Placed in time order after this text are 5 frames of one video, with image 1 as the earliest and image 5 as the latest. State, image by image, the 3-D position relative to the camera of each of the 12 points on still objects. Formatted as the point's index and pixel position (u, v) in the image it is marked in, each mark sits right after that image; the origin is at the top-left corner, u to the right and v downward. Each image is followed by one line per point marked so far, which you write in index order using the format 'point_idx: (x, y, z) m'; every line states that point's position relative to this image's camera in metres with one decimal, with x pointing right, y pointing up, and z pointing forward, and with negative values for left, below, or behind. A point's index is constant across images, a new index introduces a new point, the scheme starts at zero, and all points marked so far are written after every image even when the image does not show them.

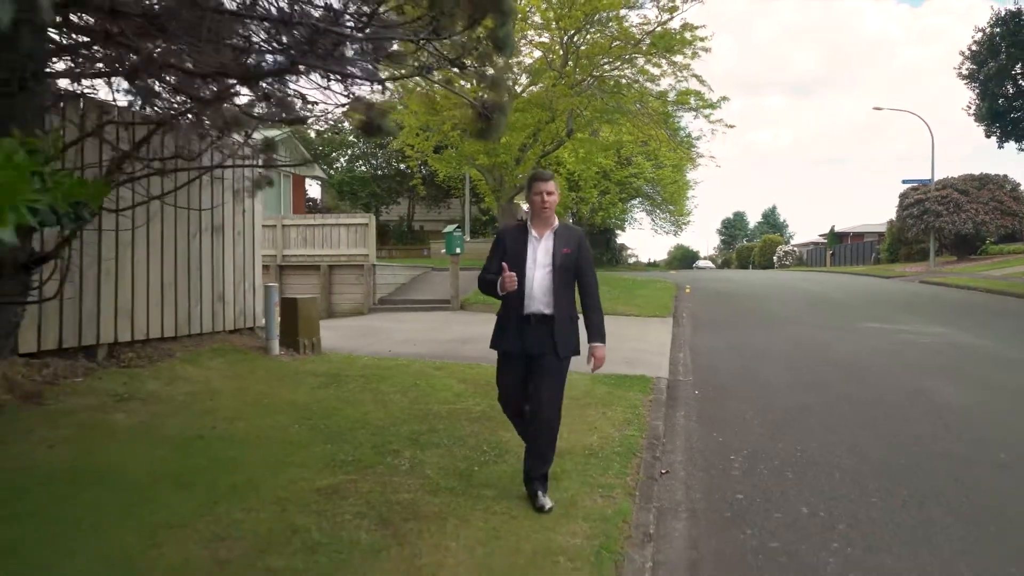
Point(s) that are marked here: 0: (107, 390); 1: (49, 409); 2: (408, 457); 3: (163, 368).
0: (-3.5, -0.9, +6.6) m
1: (-3.6, -0.9, +5.9) m
2: (-0.8, -1.3, +5.7) m
3: (-3.4, -0.8, +7.4) m
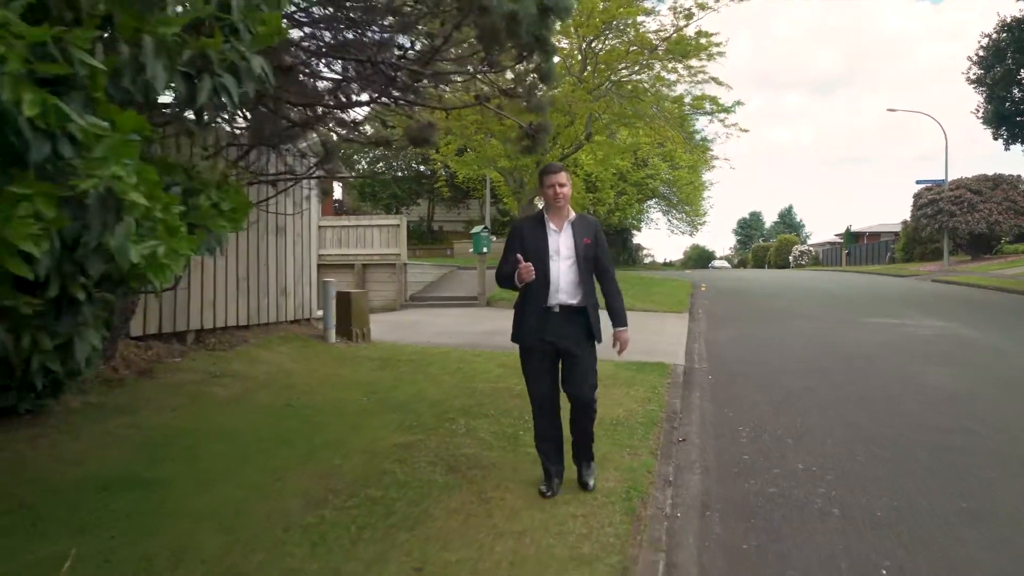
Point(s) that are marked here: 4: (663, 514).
0: (-3.1, -0.8, +7.7) m
1: (-3.2, -0.9, +7.0) m
2: (-0.4, -1.2, +6.8) m
3: (-3.0, -0.7, +8.5) m
4: (+1.0, -1.5, +5.0) m
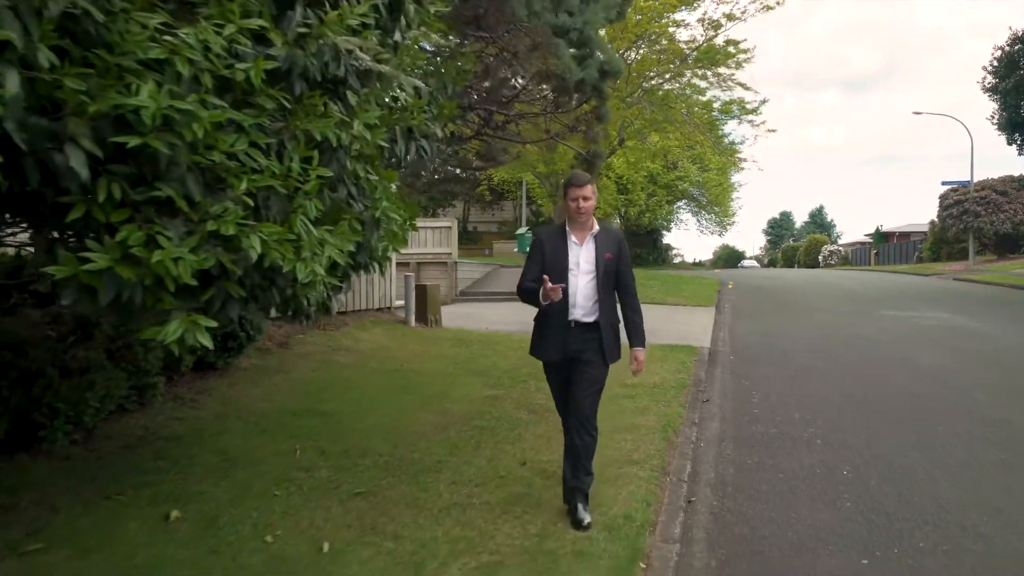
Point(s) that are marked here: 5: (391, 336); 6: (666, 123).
0: (-2.4, -0.7, +9.7) m
1: (-2.6, -0.7, +9.0) m
2: (+0.2, -1.1, +8.7) m
3: (-2.3, -0.6, +10.5) m
4: (+1.6, -1.4, +6.8) m
5: (-1.7, -0.7, +10.7) m
6: (+3.7, +4.2, +18.7) m
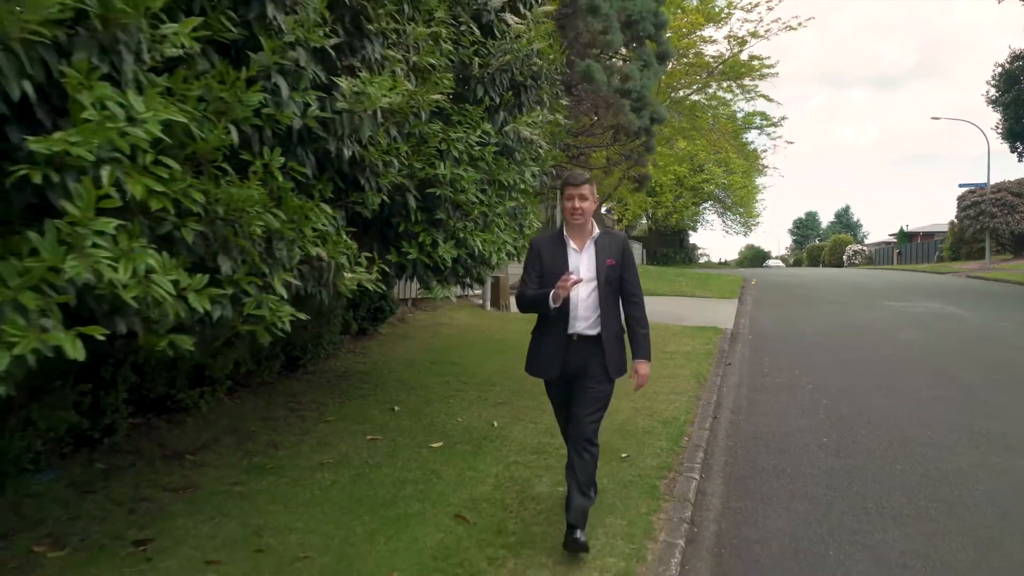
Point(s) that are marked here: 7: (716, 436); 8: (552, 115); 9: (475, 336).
0: (-1.4, -0.5, +12.4) m
1: (-1.6, -0.6, +11.8) m
2: (+1.2, -0.9, +11.3) m
3: (-1.2, -0.4, +13.3) m
4: (+2.5, -1.2, +9.5) m
5: (-0.6, -0.5, +13.4) m
6: (+5.0, +4.4, +21.2) m
7: (+1.9, -1.4, +7.3) m
8: (+0.4, +1.6, +7.0) m
9: (-0.6, -0.7, +11.7) m
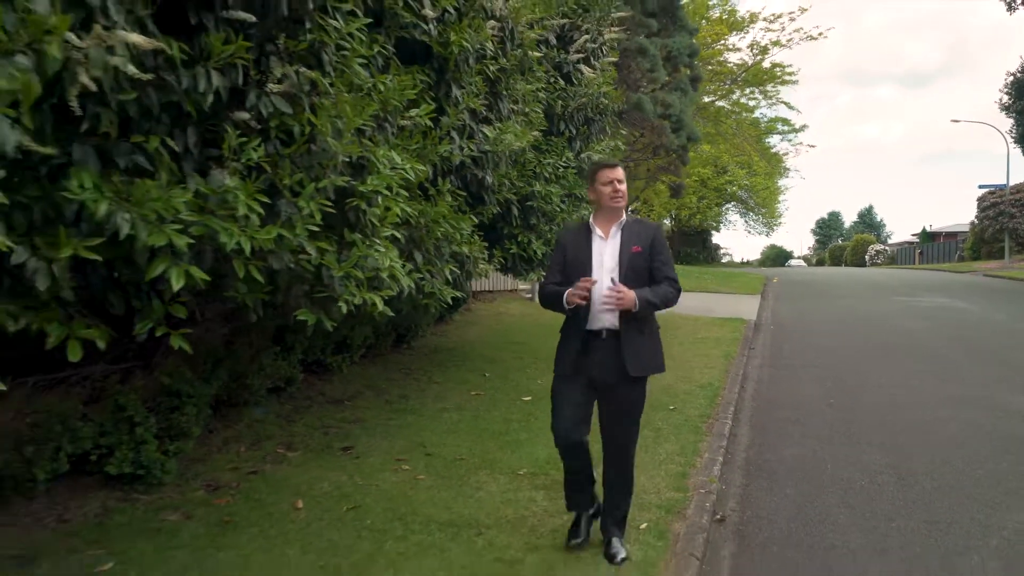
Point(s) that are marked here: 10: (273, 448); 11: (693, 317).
0: (-0.5, -0.4, +14.2) m
1: (-0.7, -0.5, +13.6) m
2: (+2.1, -0.8, +13.1) m
3: (-0.3, -0.3, +15.1) m
4: (+3.3, -1.1, +11.2) m
5: (+0.3, -0.4, +15.2) m
6: (+6.2, +4.5, +22.9) m
7: (+2.7, -1.3, +9.0) m
8: (+1.2, +1.7, +8.7) m
9: (+0.3, -0.6, +13.5) m
10: (-1.8, -1.2, +5.8) m
11: (+3.7, -0.6, +15.7) m
